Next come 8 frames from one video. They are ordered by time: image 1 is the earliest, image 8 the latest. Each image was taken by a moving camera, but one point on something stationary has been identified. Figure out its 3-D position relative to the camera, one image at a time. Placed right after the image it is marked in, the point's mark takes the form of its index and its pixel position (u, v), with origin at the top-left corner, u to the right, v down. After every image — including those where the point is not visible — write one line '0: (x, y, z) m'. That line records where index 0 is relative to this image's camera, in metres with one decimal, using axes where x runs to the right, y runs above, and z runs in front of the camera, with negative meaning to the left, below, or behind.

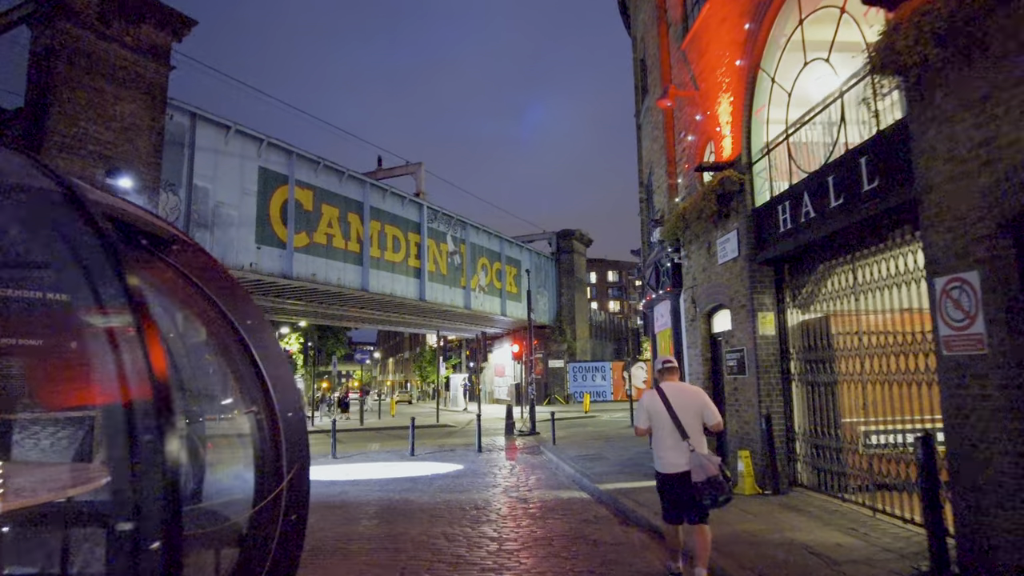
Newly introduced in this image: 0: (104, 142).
0: (-8.9, +3.2, +14.8) m
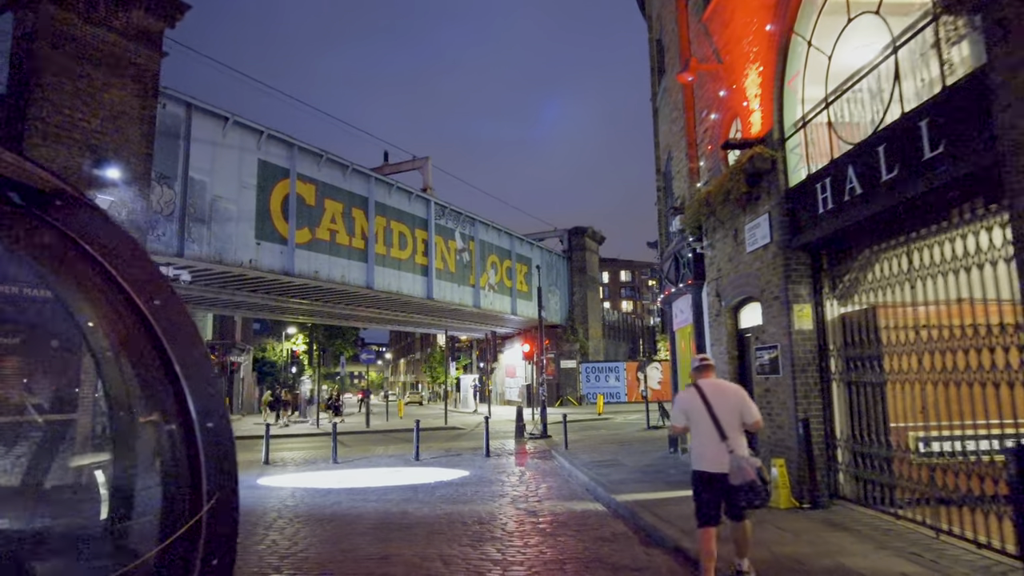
0: (-8.7, +3.2, +14.0) m
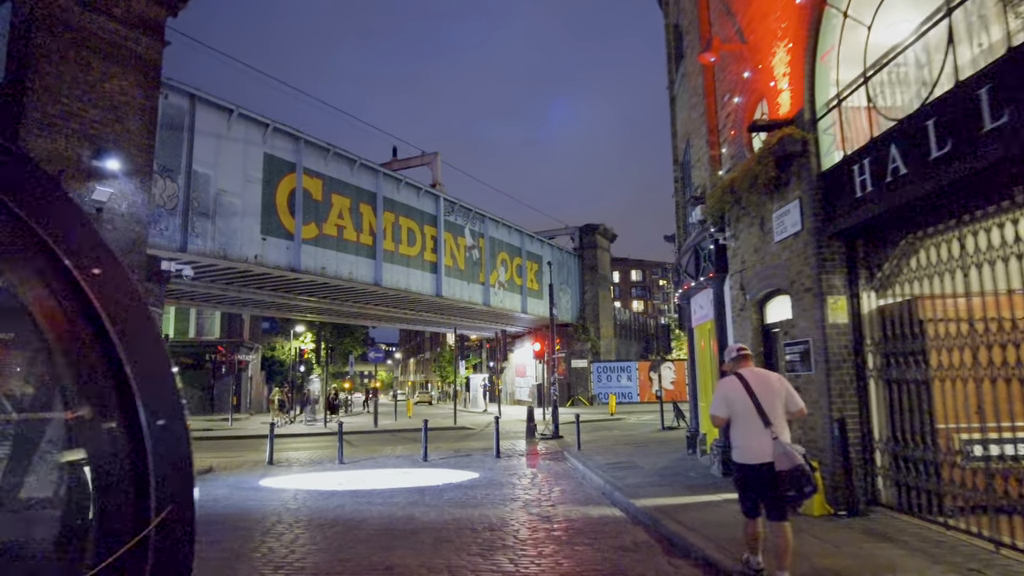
0: (-8.5, +3.3, +13.6) m
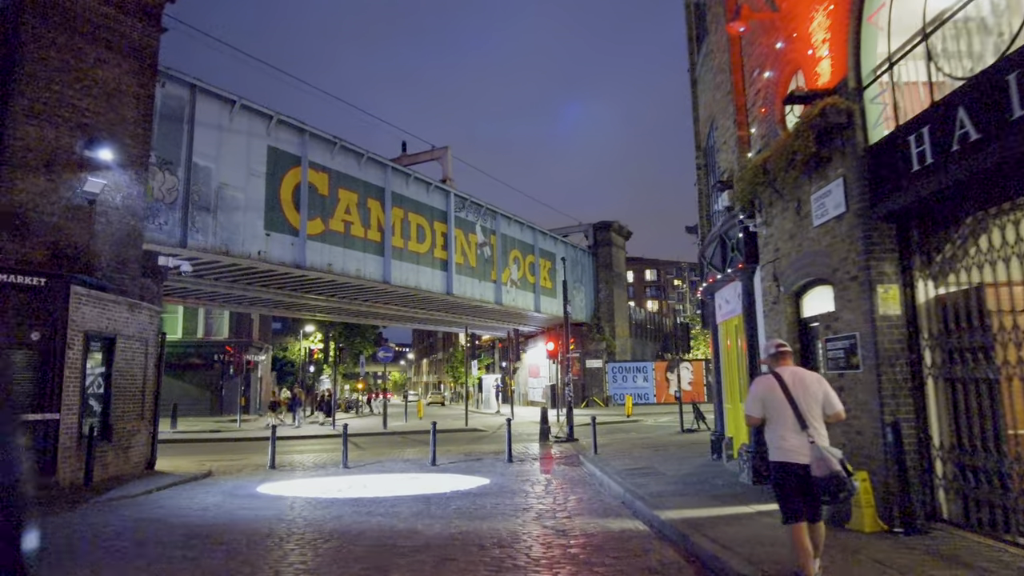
0: (-8.2, +3.4, +13.0) m
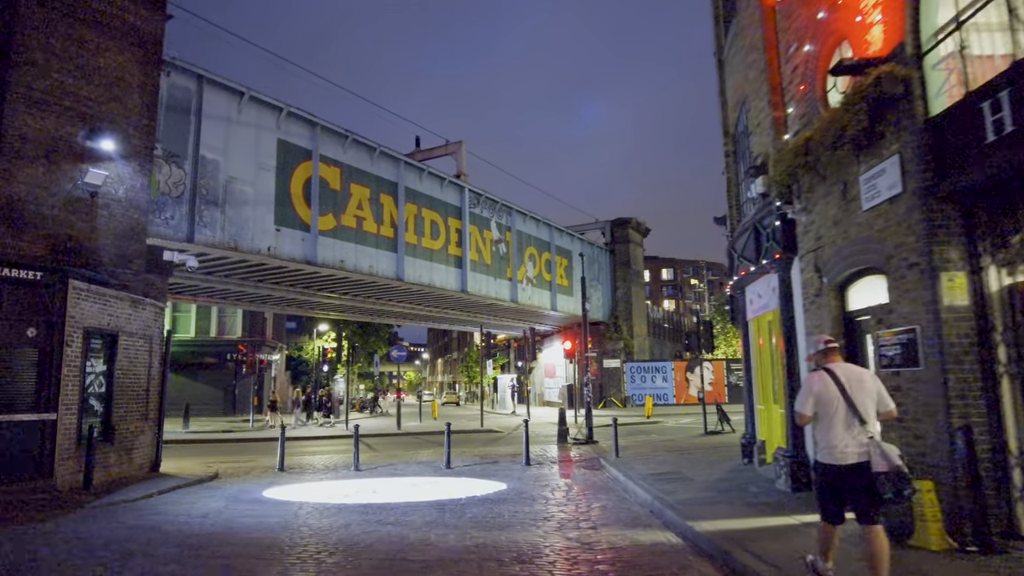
0: (-7.9, +3.5, +12.6) m
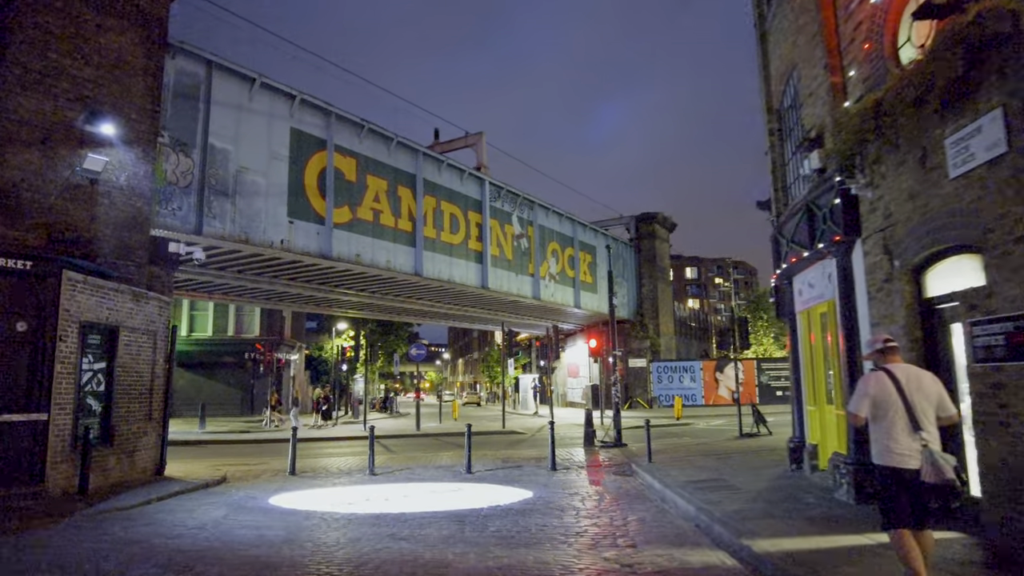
0: (-7.5, +3.6, +11.9) m
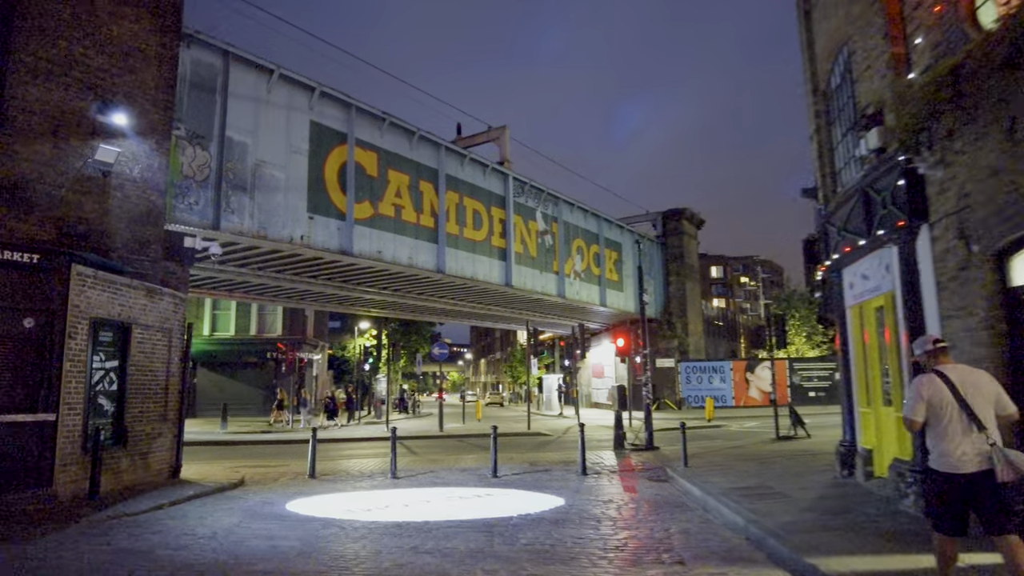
0: (-7.0, +3.7, +11.5) m
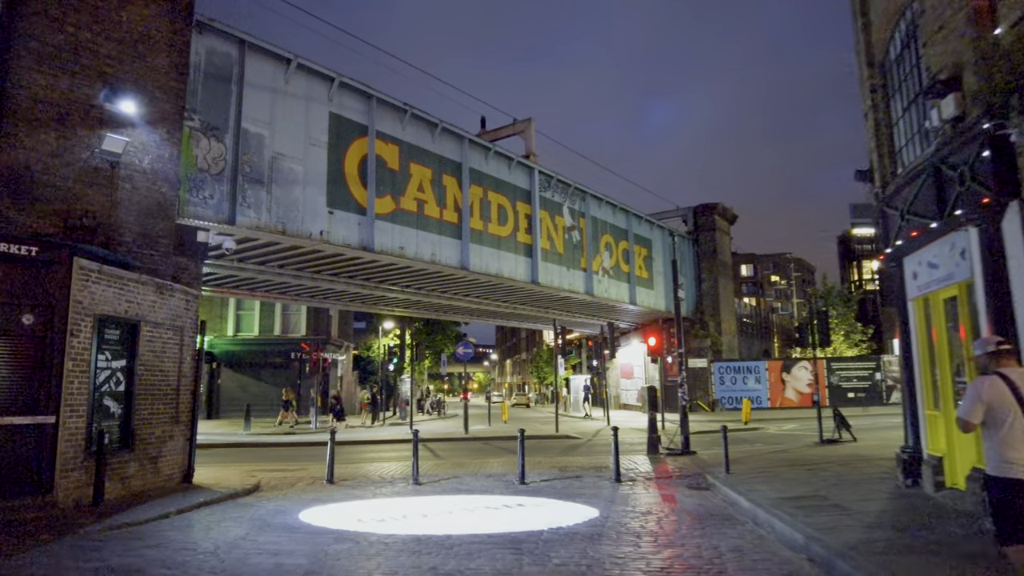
0: (-6.6, +3.8, +11.0) m
